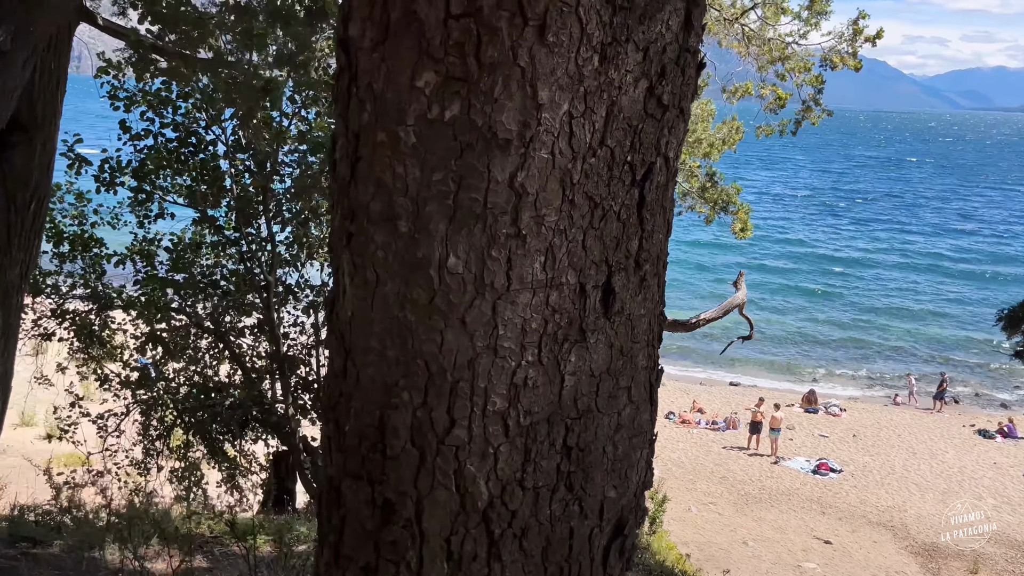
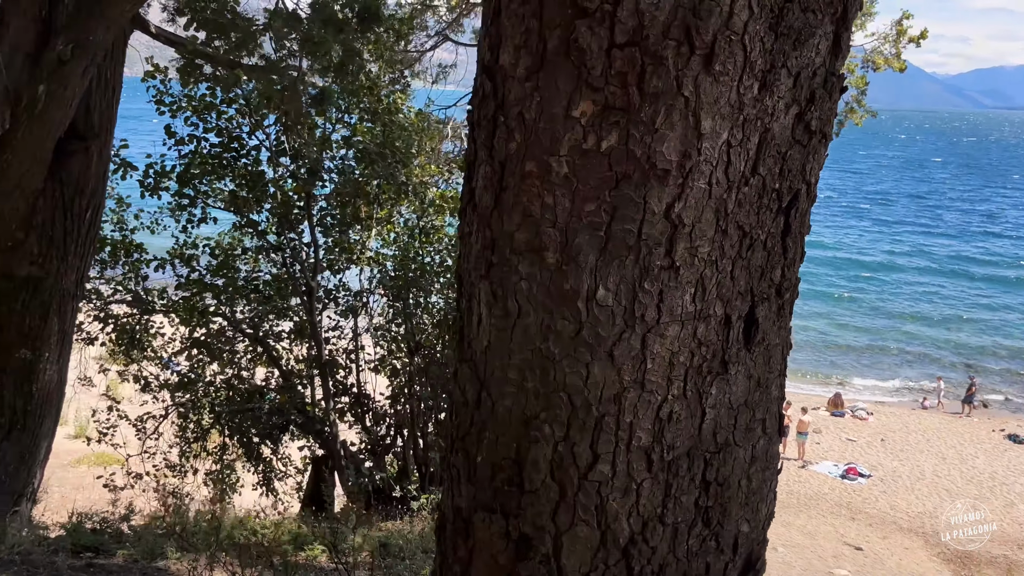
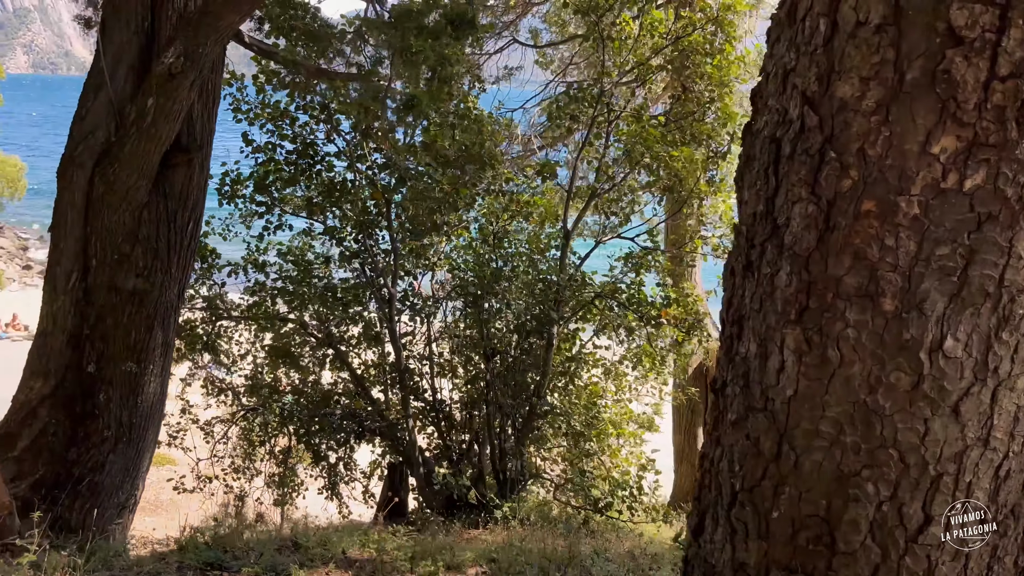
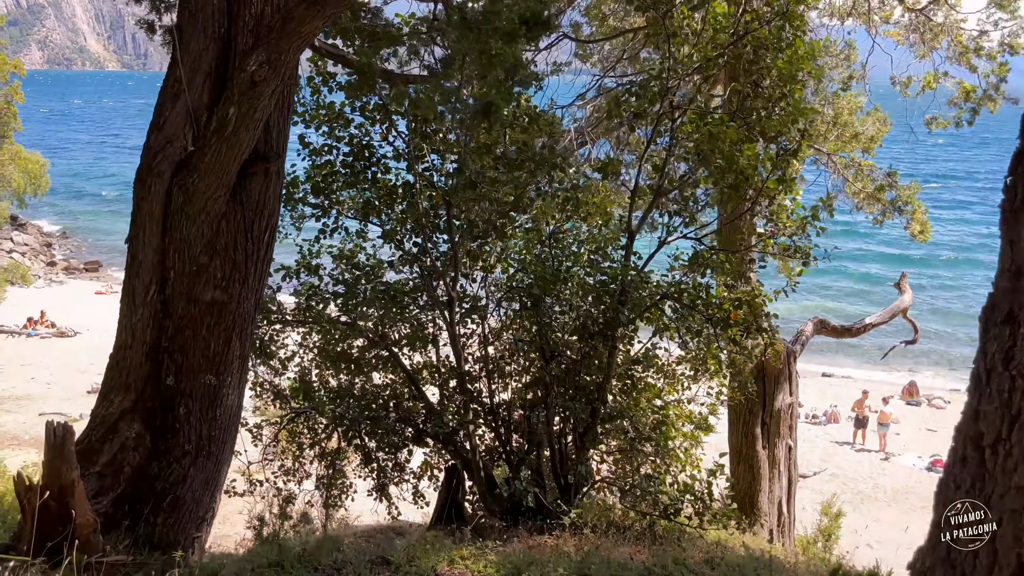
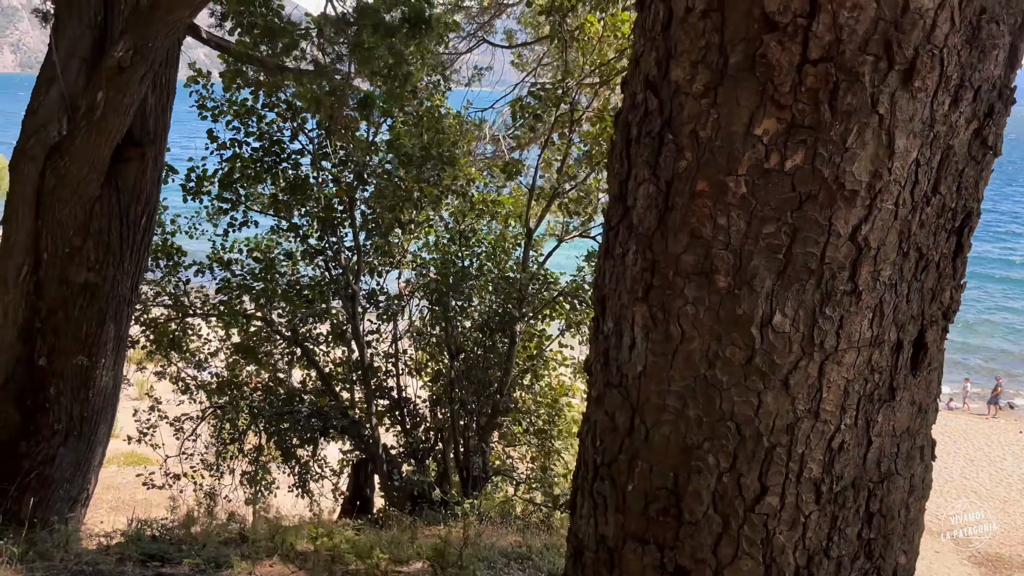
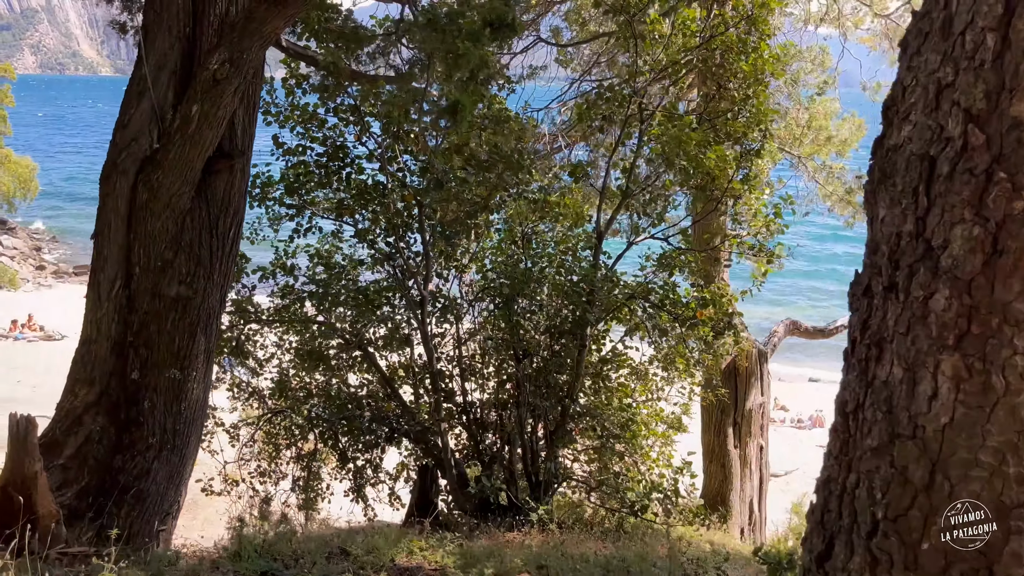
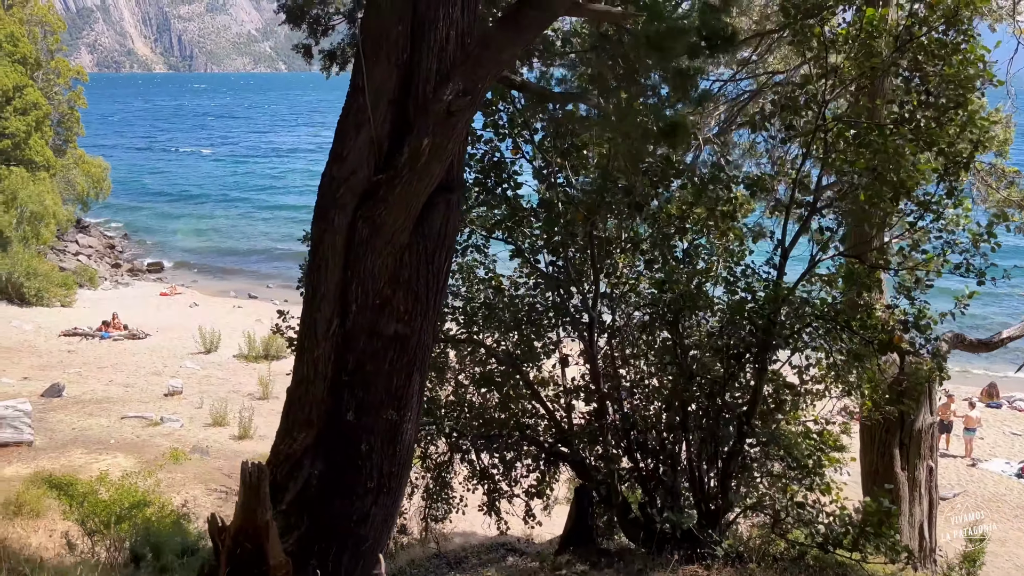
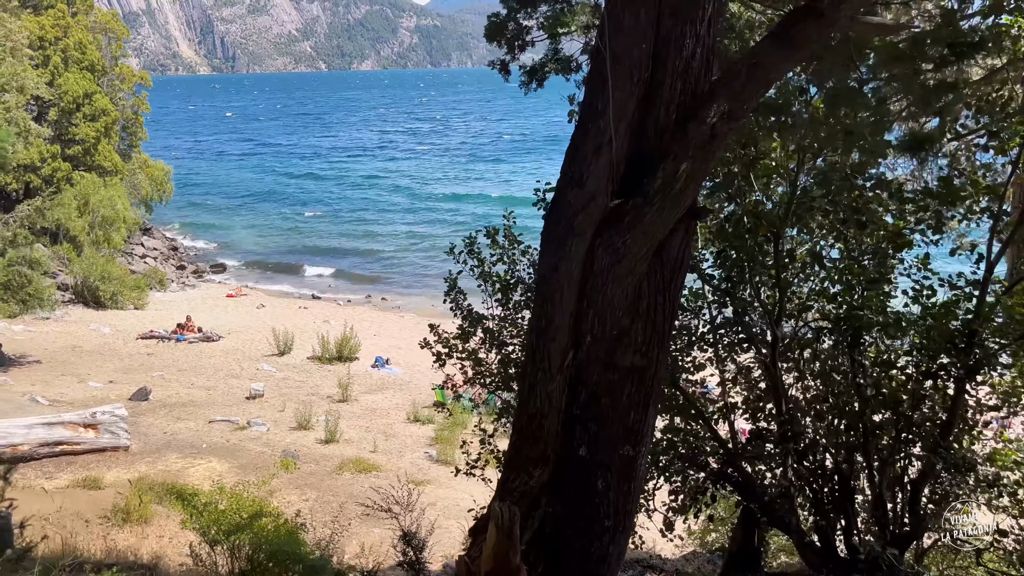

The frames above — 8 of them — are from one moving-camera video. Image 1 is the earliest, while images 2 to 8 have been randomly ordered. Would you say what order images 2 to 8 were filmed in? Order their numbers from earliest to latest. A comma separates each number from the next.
2, 5, 3, 6, 4, 7, 8
